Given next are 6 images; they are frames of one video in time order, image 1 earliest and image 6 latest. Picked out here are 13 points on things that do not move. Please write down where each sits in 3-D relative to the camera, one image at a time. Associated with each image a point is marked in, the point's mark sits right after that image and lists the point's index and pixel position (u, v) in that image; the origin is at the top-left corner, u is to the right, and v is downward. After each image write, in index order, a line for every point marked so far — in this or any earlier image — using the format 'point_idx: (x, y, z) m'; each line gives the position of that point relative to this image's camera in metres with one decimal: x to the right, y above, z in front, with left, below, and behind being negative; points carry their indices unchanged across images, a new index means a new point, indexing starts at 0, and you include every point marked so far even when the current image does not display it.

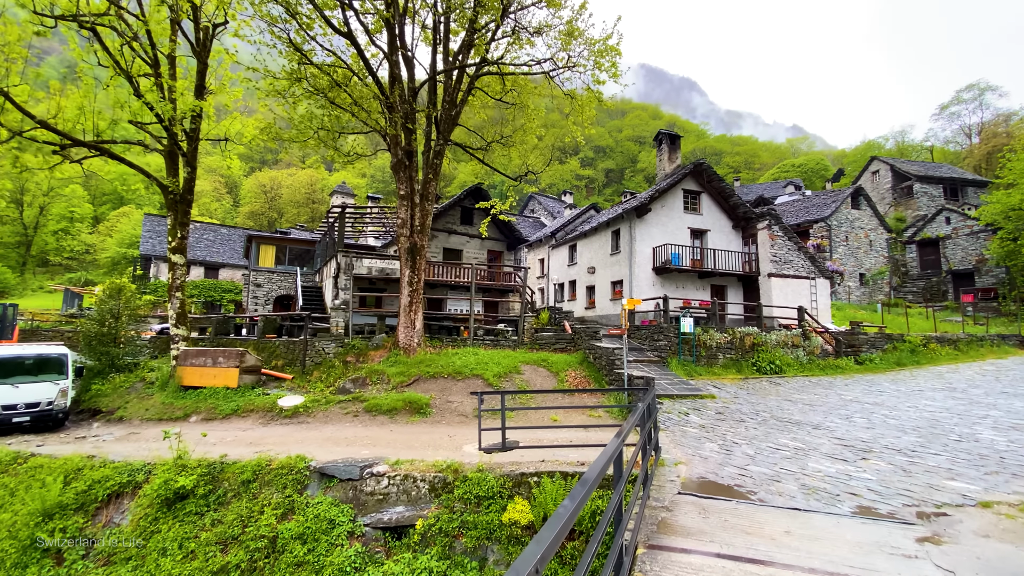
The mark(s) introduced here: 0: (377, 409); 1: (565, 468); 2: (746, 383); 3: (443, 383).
0: (-2.5, -2.3, +8.9) m
1: (+0.6, -2.0, +5.4) m
2: (+5.5, -2.2, +11.2) m
3: (-1.4, -2.0, +9.7) m
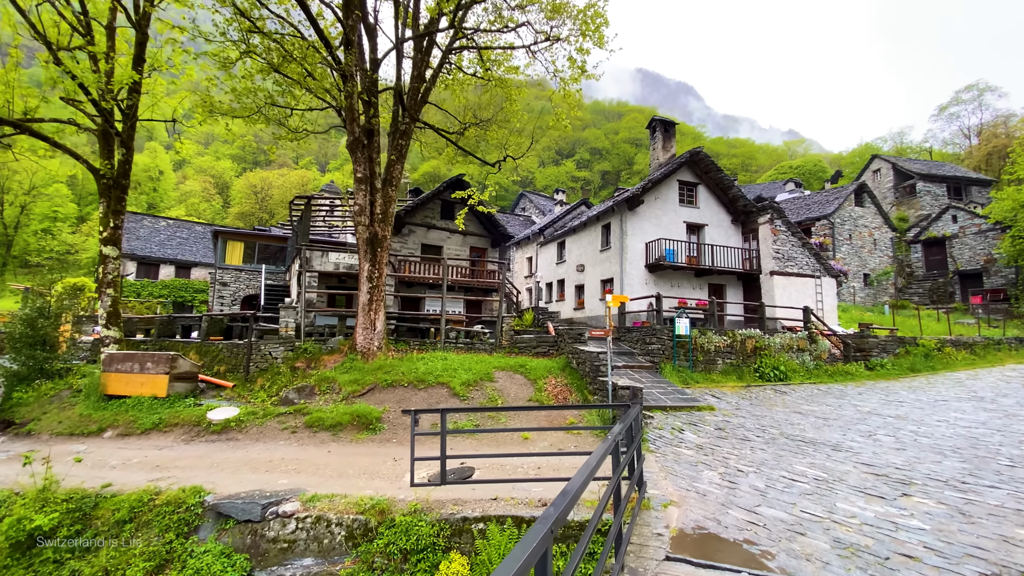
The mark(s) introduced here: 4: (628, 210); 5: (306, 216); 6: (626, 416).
0: (-3.1, -2.2, +7.6) m
1: (+0.1, -1.9, +4.1) m
2: (+4.9, -2.2, +9.9) m
3: (-2.0, -1.9, +8.4) m
4: (+3.5, +2.3, +14.3) m
5: (-6.1, +2.1, +14.1) m
6: (+0.9, -0.9, +3.5) m
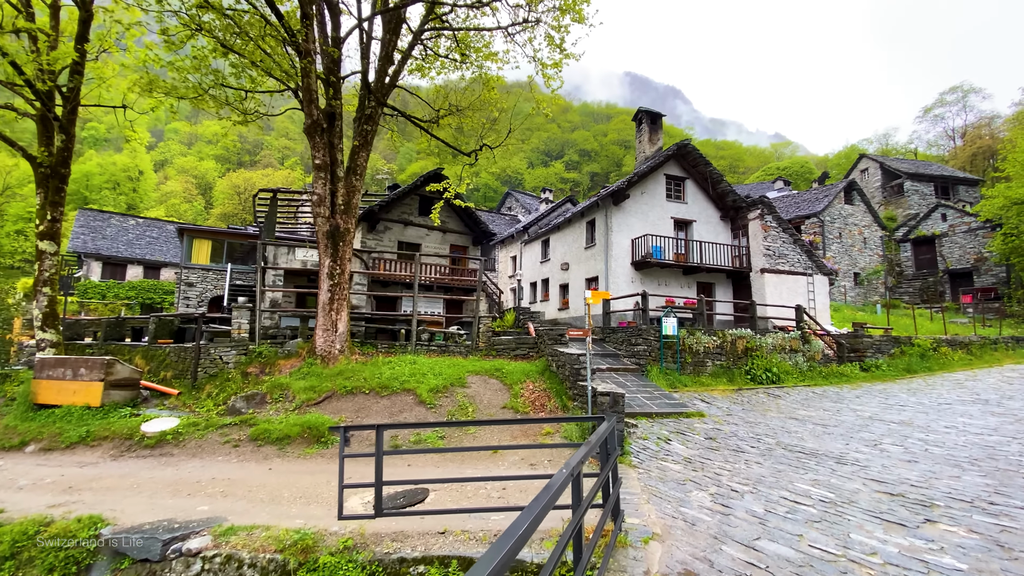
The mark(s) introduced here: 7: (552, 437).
0: (-3.5, -2.1, +6.8) m
1: (-0.3, -1.8, +3.4) m
2: (+4.4, -2.1, +9.3) m
3: (-2.4, -1.8, +7.6) m
4: (+2.9, +2.4, +13.6) m
5: (-6.7, +2.1, +13.3) m
6: (+0.5, -0.8, +2.8) m
7: (+0.5, -2.0, +6.5) m
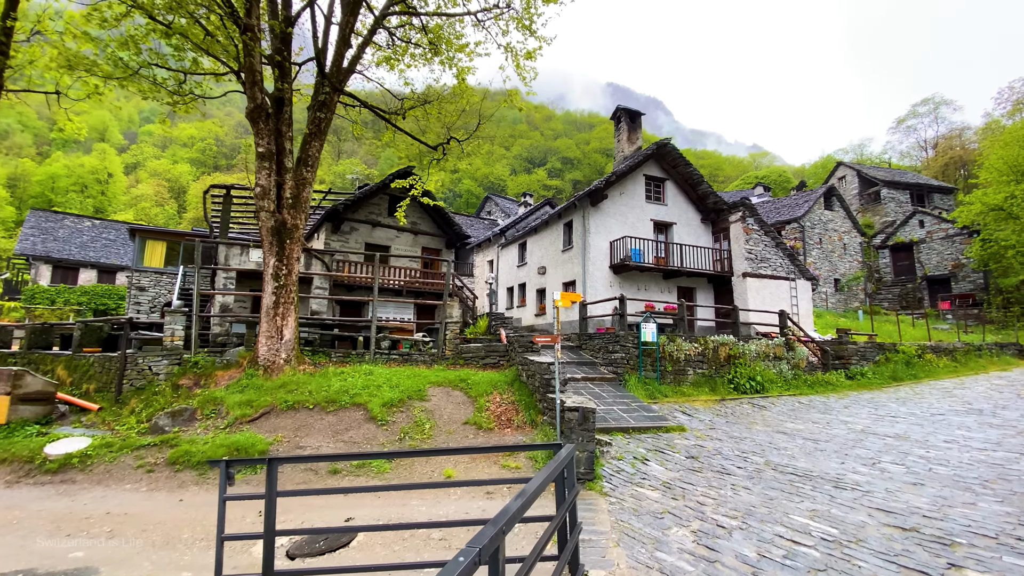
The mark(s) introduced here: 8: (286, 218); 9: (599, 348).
0: (-4.0, -2.1, +5.9) m
1: (-0.7, -1.8, +2.6) m
2: (+3.8, -2.1, +8.7) m
3: (-2.9, -1.8, +6.8) m
4: (+2.1, +2.2, +13.0) m
5: (-7.4, +2.0, +12.3) m
6: (+0.1, -0.8, +2.1) m
7: (0.0, -2.1, +5.8) m
8: (-3.8, +1.2, +8.1) m
9: (+1.9, -1.3, +10.7) m
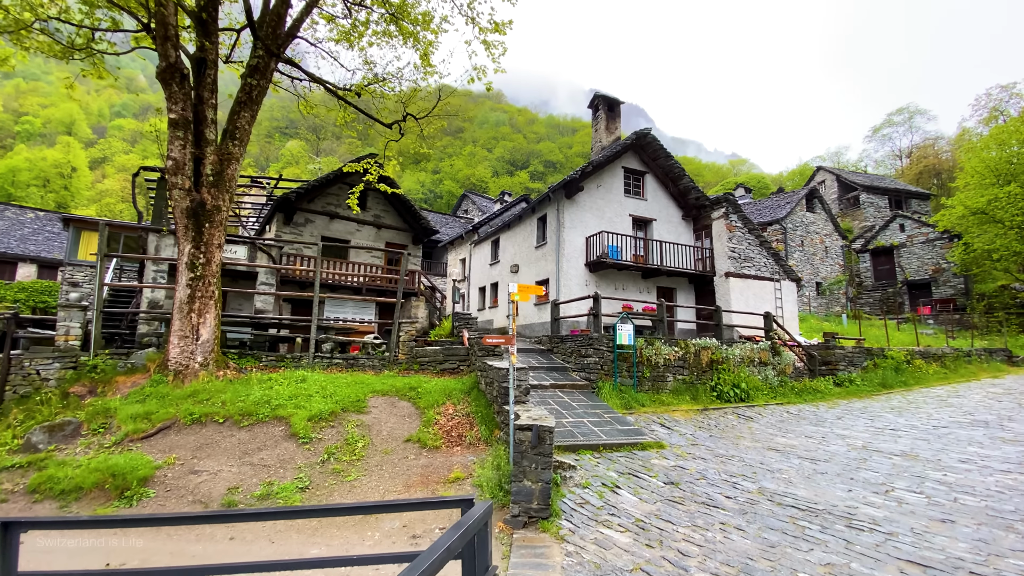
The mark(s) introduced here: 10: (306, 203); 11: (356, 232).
0: (-4.6, -2.0, +4.7) m
1: (-1.2, -1.7, +1.5) m
2: (+3.2, -2.1, +7.8) m
3: (-3.5, -1.7, +5.6) m
4: (+1.3, +2.3, +12.1) m
5: (-8.1, +2.2, +11.0) m
6: (-0.3, -0.7, +1.0) m
7: (-0.5, -2.0, +4.7) m
8: (-4.4, +1.3, +6.9) m
9: (+1.2, -1.3, +9.7) m
10: (-5.7, +2.4, +13.4) m
11: (-4.6, +1.7, +14.3) m
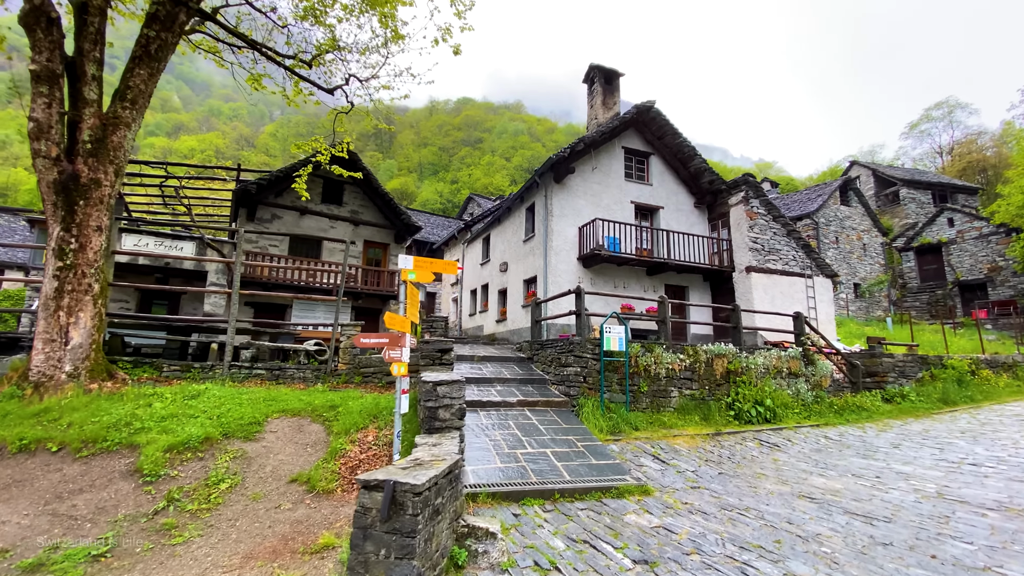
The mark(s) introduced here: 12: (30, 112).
0: (-5.3, -1.9, +3.4) m
1: (-2.0, -1.4, 0.0) m
2: (+2.6, -2.0, +6.0) m
3: (-4.2, -1.6, +4.2) m
4: (+0.9, +2.3, +10.5) m
5: (-8.6, +2.1, +9.9) m
6: (-1.2, -0.4, -0.5) m
7: (-1.2, -1.8, +3.2) m
8: (-5.1, +1.4, +5.6) m
9: (+0.7, -1.2, +8.1) m
10: (-6.0, +2.3, +12.1) m
11: (-4.9, +1.6, +13.0) m
12: (-5.5, +2.0, +5.5) m
